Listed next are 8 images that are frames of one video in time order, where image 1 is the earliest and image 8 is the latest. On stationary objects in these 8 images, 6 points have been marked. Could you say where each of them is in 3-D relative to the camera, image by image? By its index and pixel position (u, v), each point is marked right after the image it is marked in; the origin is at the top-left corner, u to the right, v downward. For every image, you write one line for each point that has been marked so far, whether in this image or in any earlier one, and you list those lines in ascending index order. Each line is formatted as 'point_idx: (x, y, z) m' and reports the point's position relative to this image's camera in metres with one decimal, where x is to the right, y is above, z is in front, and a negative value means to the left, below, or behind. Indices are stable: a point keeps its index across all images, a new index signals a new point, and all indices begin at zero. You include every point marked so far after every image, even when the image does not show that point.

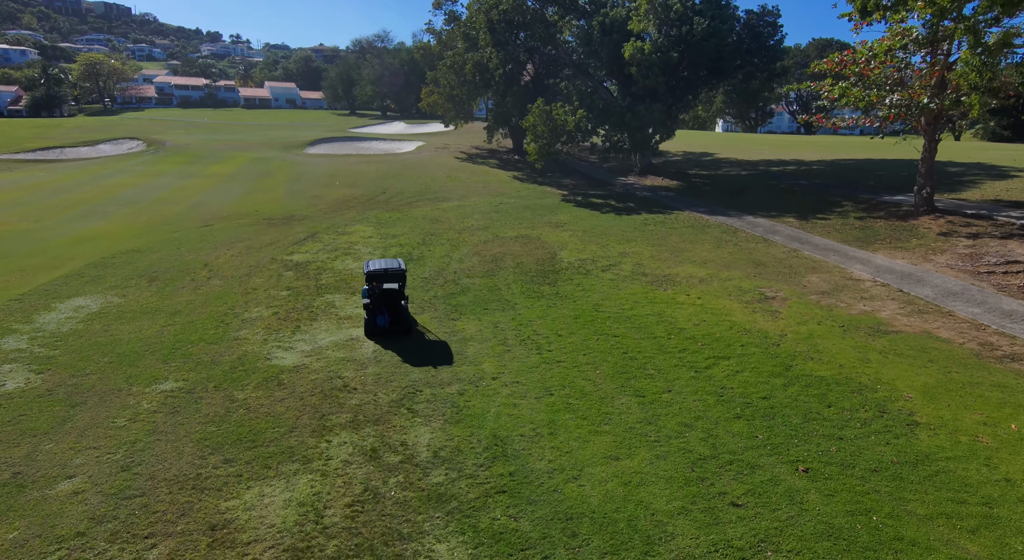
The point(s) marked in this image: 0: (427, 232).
0: (-3.0, +1.7, +19.8) m
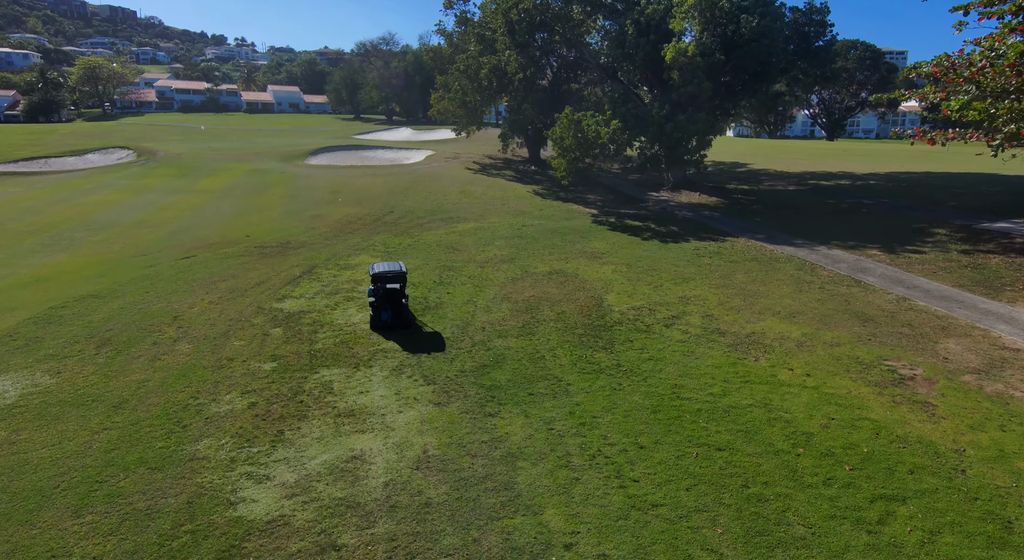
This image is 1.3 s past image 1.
0: (-2.1, +0.4, +16.9) m
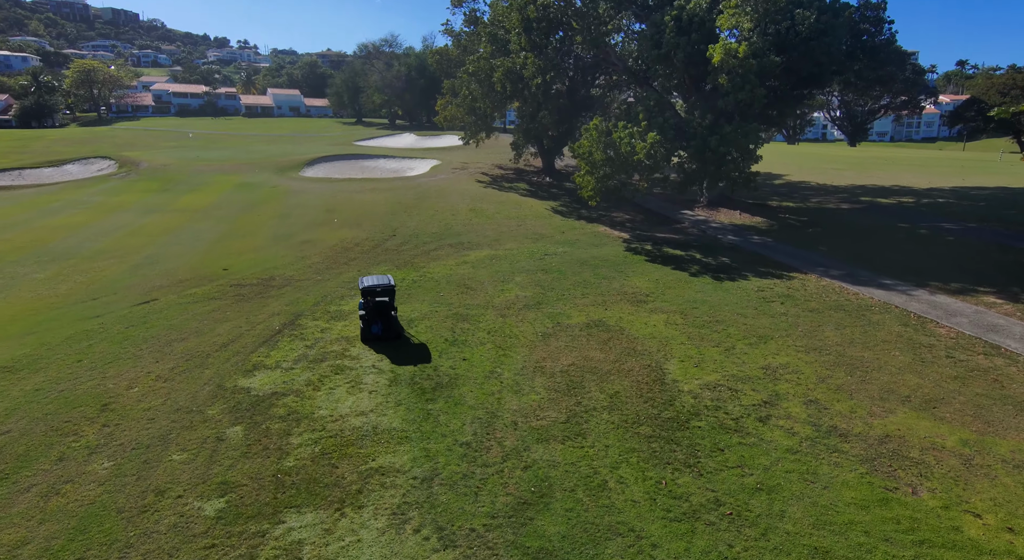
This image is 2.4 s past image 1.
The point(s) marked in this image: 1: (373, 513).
0: (-1.4, -0.9, +13.9) m
1: (-1.7, -2.9, +6.8) m
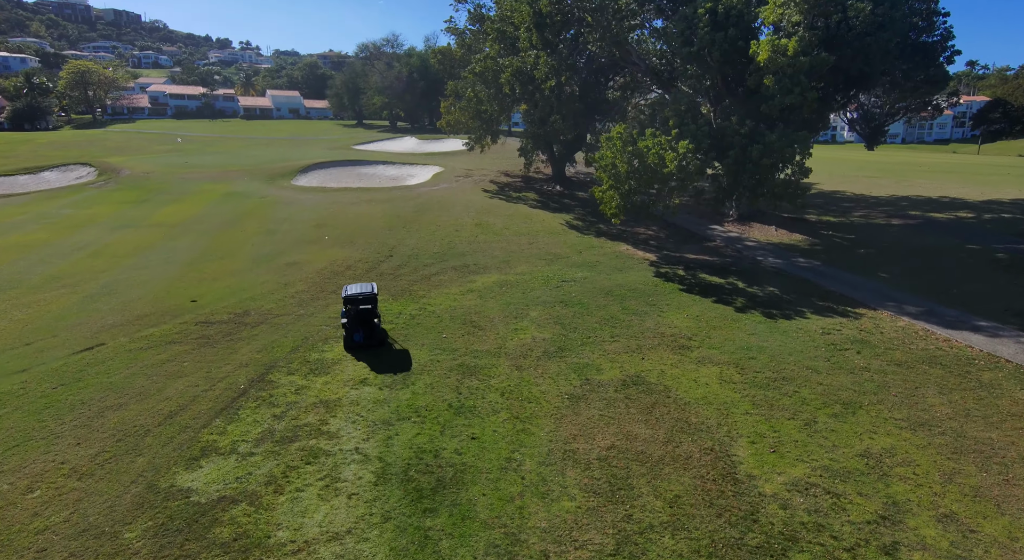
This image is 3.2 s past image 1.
0: (-1.0, -1.8, +11.4) m
1: (-1.4, -3.8, +4.3) m
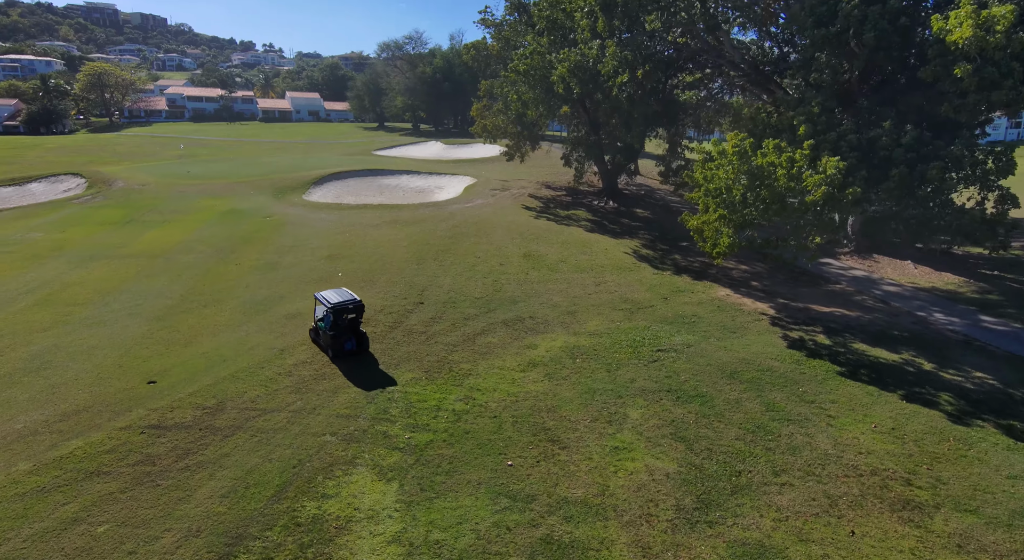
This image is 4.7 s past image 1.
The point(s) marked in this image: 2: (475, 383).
0: (+0.5, -3.4, +6.7) m
1: (-0.1, -5.3, -0.3) m
2: (-0.8, -2.1, +11.4) m
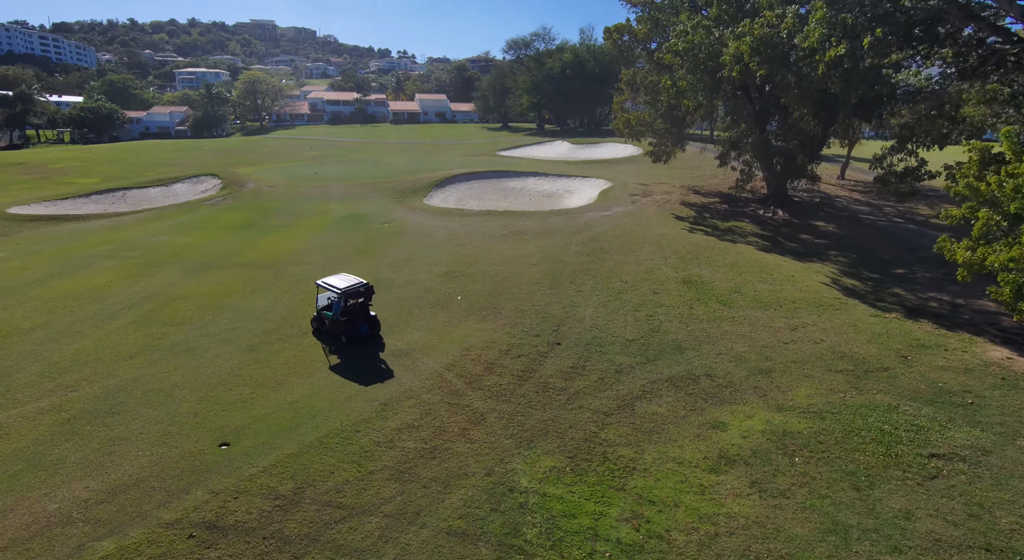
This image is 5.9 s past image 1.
0: (+2.1, -4.2, +2.9) m
1: (0.0, -6.1, -3.9) m
2: (+1.9, -2.9, +7.7) m
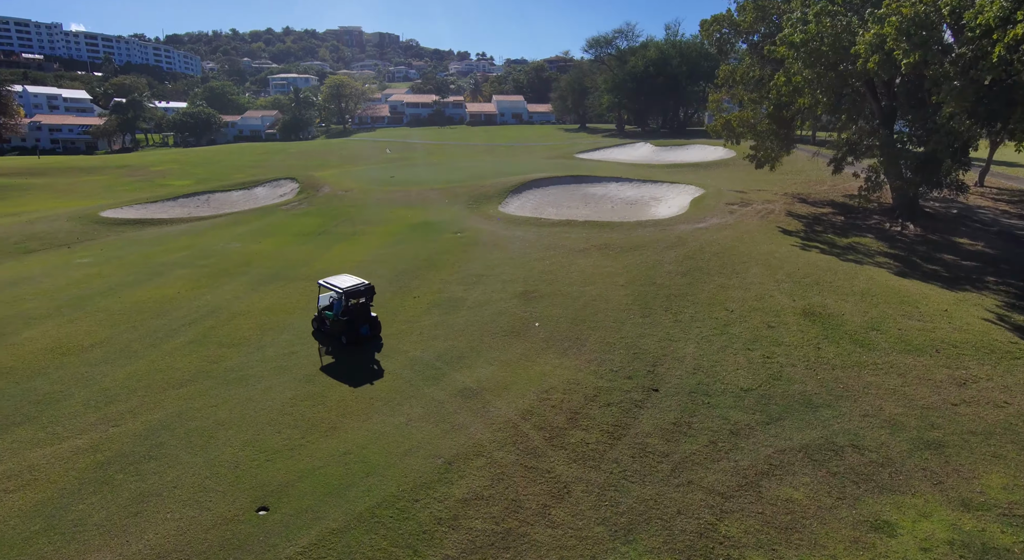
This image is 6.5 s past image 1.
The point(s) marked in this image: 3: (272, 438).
0: (+2.5, -4.8, +0.8) m
1: (-0.6, -6.6, -5.7) m
2: (+2.9, -3.5, +5.6) m
3: (-3.8, -2.5, +8.7) m
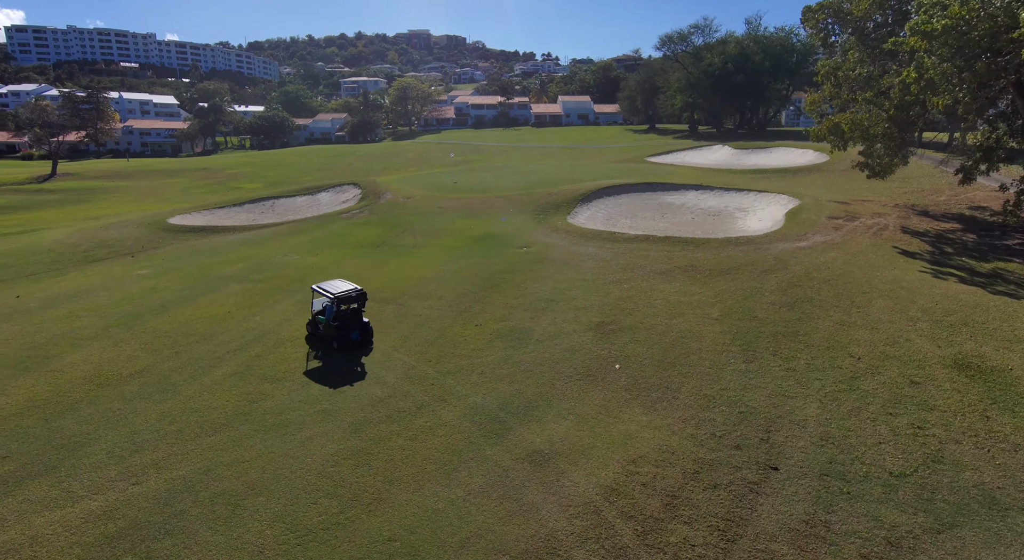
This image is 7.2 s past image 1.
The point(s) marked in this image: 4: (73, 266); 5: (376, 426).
0: (+2.6, -5.5, -1.2) m
1: (-1.2, -7.2, -7.3) m
2: (+3.6, -4.2, +3.5) m
3: (-2.7, -3.1, +7.3) m
4: (-14.2, +0.5, +17.7) m
5: (-2.3, -2.5, +9.1) m
